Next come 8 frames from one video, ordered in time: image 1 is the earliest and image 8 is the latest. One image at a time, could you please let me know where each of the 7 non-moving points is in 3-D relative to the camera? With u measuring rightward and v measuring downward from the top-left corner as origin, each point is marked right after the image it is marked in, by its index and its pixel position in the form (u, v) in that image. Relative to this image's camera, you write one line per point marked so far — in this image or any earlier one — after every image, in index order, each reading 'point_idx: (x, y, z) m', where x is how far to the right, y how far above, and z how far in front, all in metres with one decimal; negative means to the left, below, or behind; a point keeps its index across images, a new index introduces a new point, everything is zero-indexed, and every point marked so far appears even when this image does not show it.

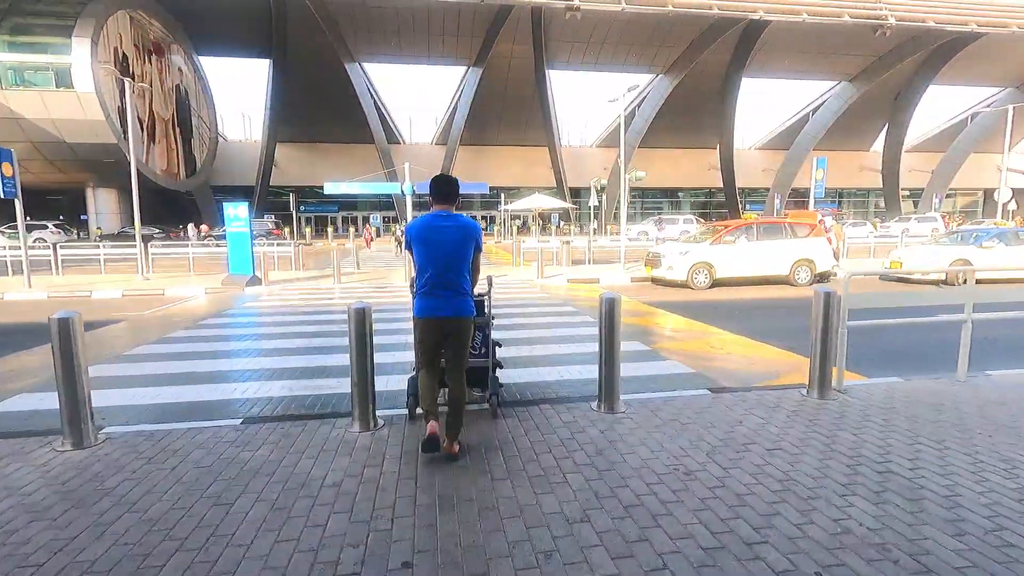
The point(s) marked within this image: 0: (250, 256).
0: (-7.2, +0.9, +14.9) m
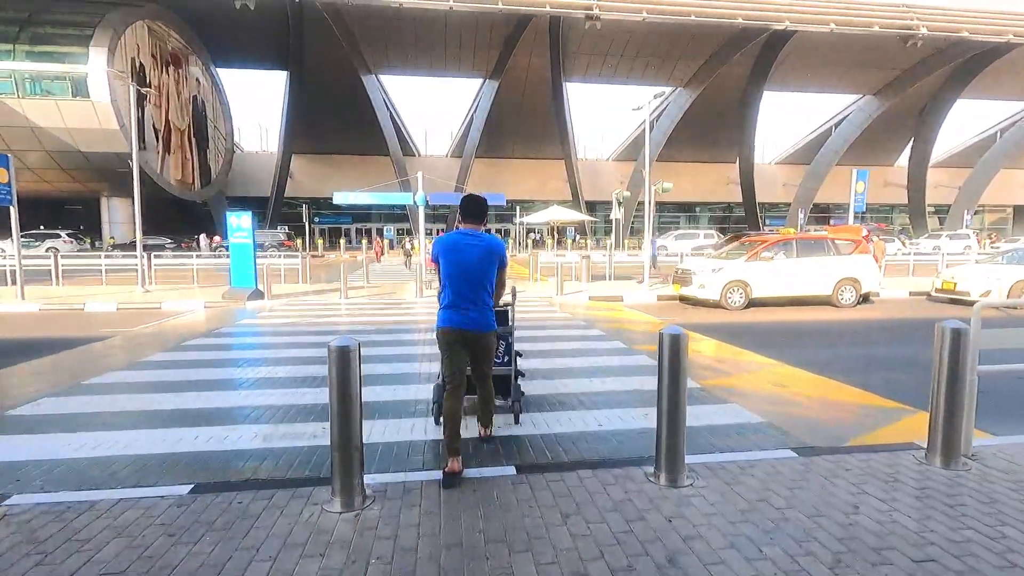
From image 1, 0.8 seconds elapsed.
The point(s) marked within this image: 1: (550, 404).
0: (-6.8, +0.5, +14.1) m
1: (+0.4, -1.1, +5.1) m
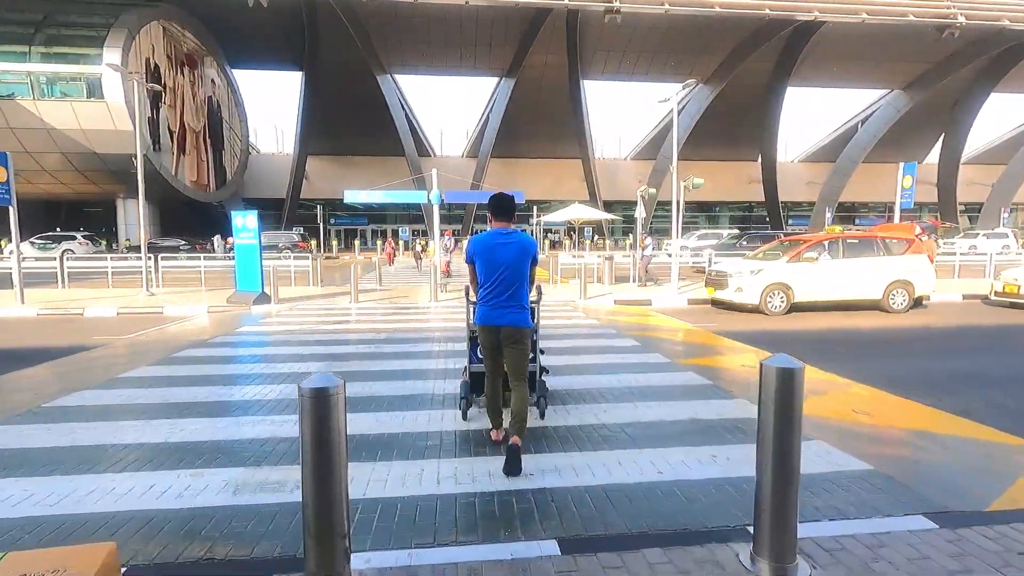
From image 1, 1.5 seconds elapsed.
0: (-6.3, +0.4, +13.4) m
1: (+0.6, -1.2, +4.1) m
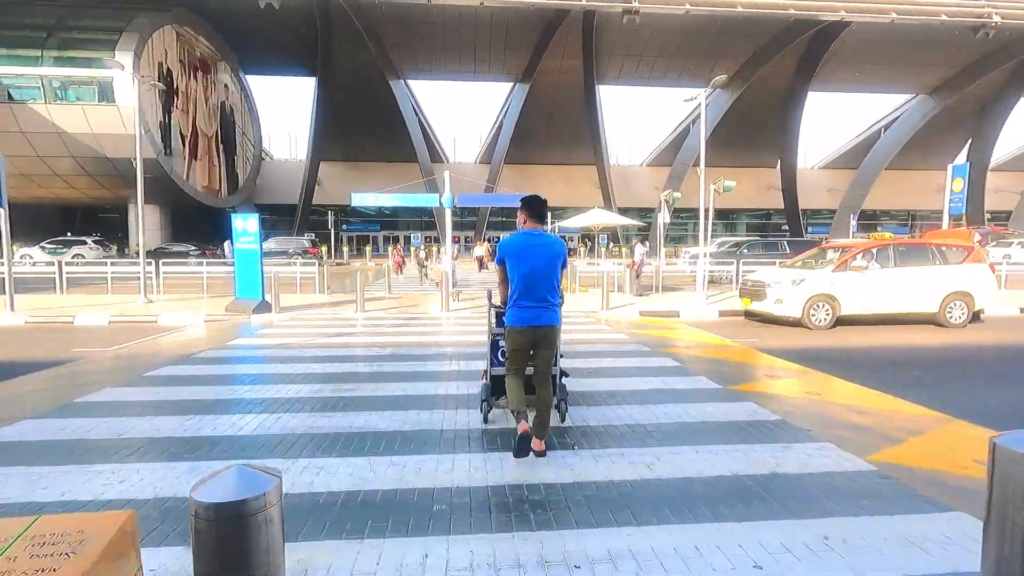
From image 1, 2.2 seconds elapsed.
0: (-5.9, +0.2, +12.6) m
1: (+0.8, -1.3, +3.2) m
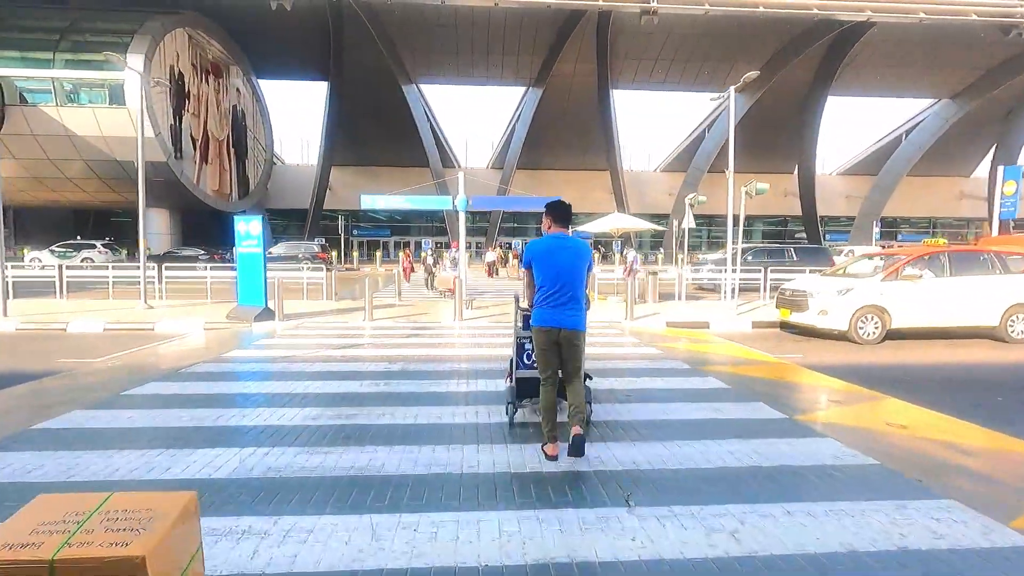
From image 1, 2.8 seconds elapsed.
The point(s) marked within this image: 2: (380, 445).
0: (-5.5, +0.1, +11.9) m
1: (+1.0, -1.3, +2.3) m
2: (-1.1, -1.3, +4.3) m
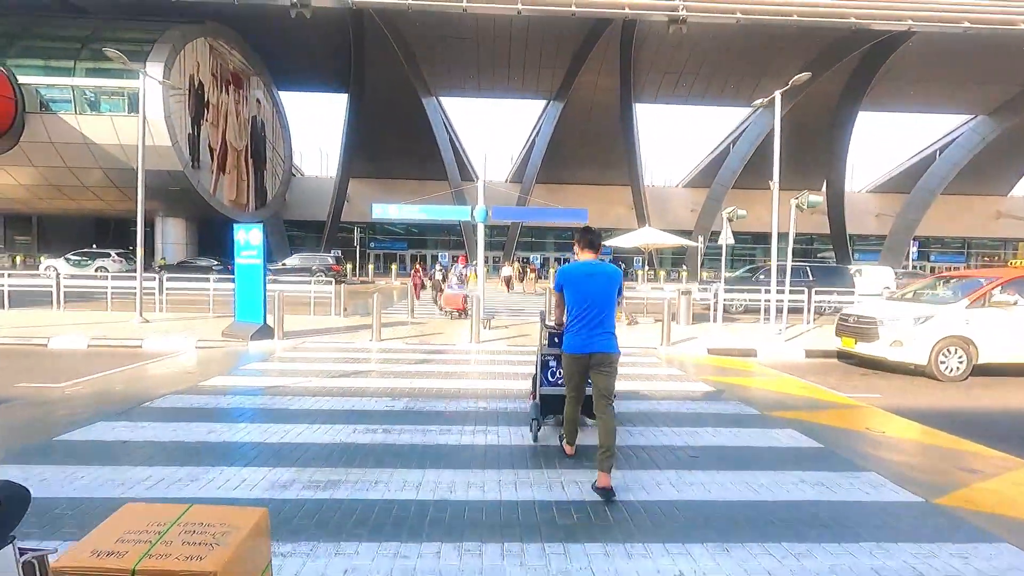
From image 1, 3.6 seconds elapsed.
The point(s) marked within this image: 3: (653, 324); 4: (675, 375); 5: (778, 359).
0: (-5.0, -0.2, +10.9) m
1: (+1.2, -1.5, +1.1) m
2: (-0.8, -1.4, +3.1) m
3: (+4.0, -1.0, +15.1) m
4: (+2.7, -1.5, +9.1) m
5: (+5.2, -1.4, +10.7) m
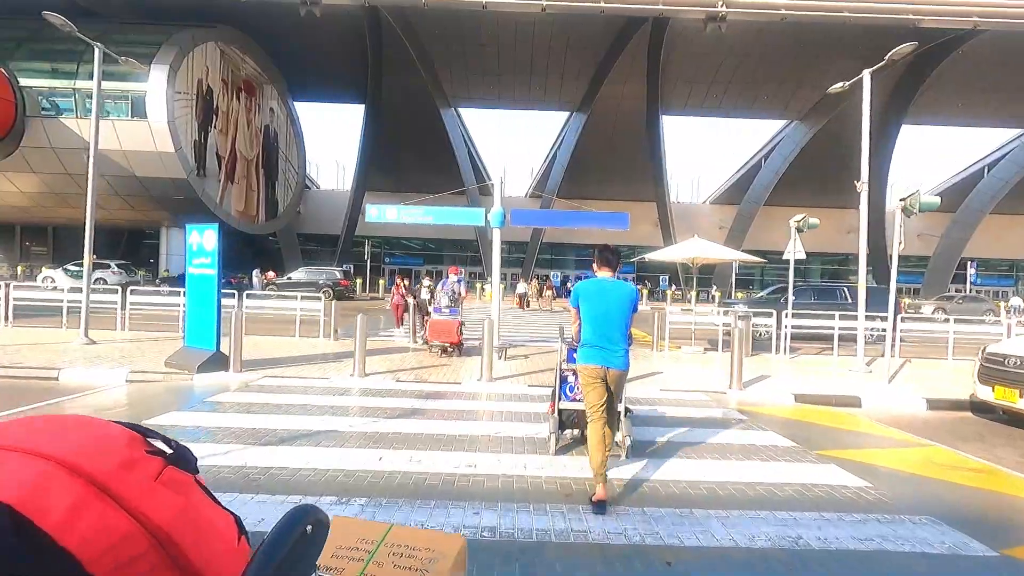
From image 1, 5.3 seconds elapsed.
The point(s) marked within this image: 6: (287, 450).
0: (-4.7, -0.5, +8.5) m
1: (+1.2, -1.5, -1.5) m
2: (-0.8, -1.5, +0.7) m
3: (+4.5, -1.5, +12.5) m
4: (+3.0, -1.8, +6.5) m
5: (+5.6, -1.8, +8.0) m
6: (-2.1, -1.6, +5.0) m
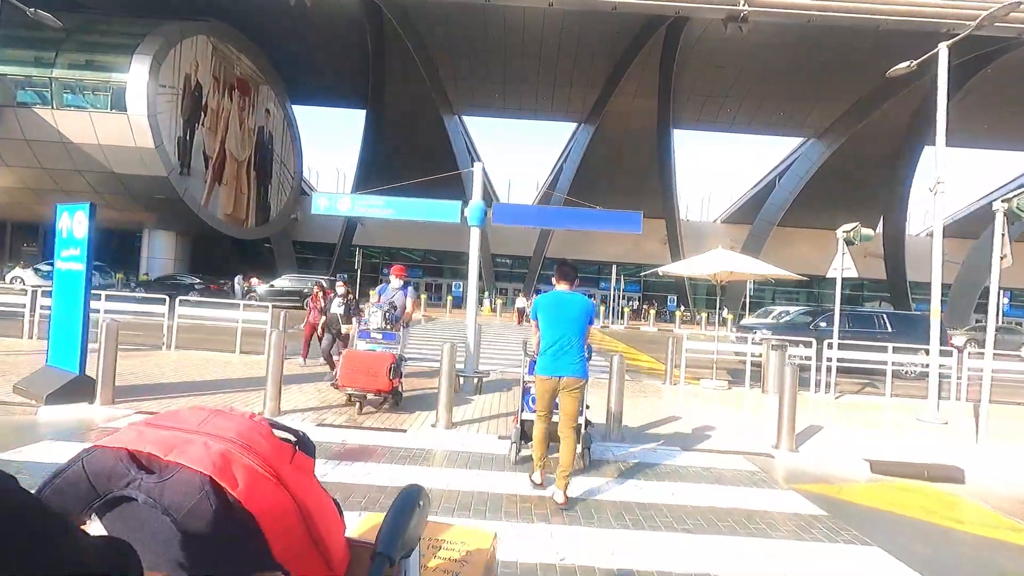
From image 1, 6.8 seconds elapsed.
0: (-5.0, -0.5, +6.4) m
1: (+0.7, -1.4, -3.7) m
2: (-1.2, -1.4, -1.6) m
3: (+4.1, -1.9, +10.2) m
4: (+2.6, -2.0, +4.2) m
5: (+5.2, -2.1, +5.7) m
6: (-2.5, -1.6, +2.8) m
